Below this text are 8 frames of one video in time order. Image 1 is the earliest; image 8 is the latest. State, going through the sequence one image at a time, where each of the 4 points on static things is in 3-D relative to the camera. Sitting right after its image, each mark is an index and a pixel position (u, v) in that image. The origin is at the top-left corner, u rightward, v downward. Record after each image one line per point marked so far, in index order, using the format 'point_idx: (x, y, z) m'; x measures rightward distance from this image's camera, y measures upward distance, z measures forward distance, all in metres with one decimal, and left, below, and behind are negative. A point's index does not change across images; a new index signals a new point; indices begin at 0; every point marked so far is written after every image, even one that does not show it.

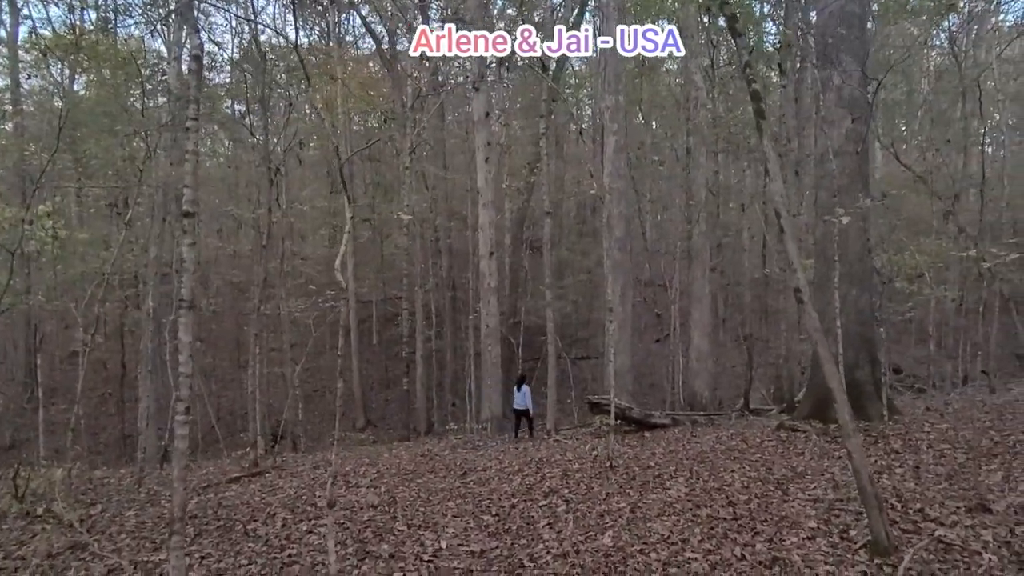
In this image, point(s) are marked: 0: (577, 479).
0: (+0.6, -1.8, +7.0) m
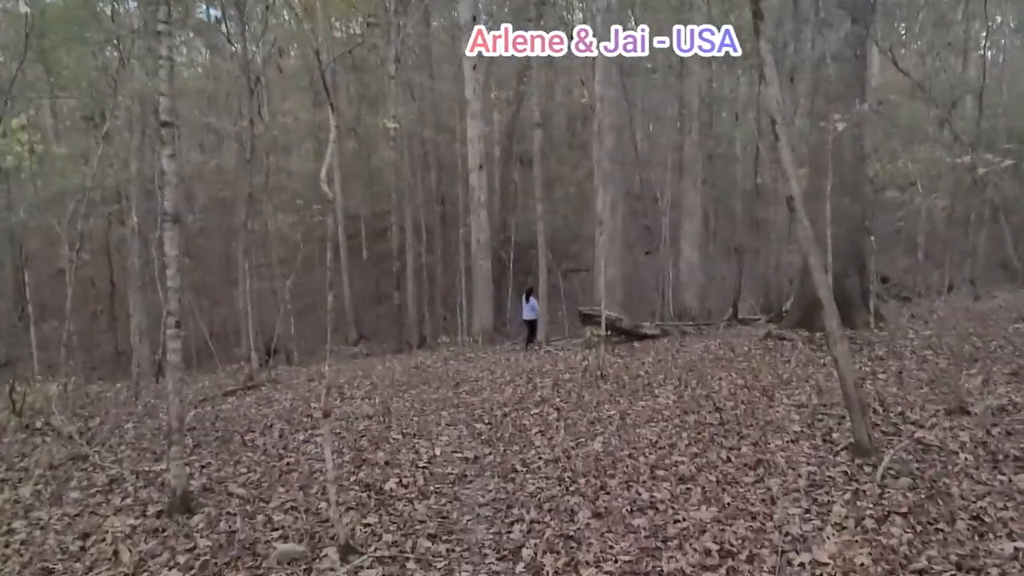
0: (+0.6, -1.0, +7.1) m
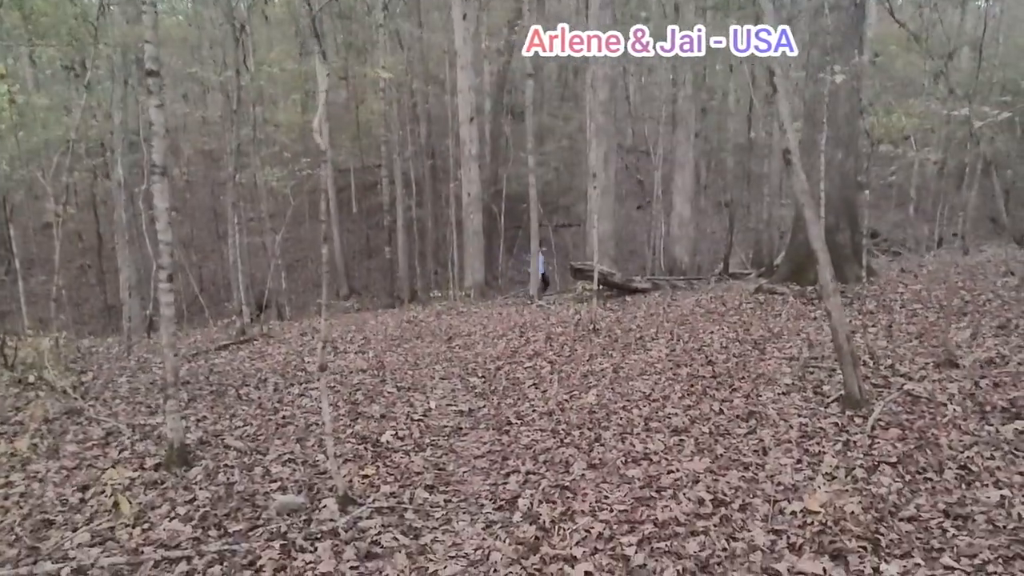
0: (+0.5, -0.5, +7.1) m
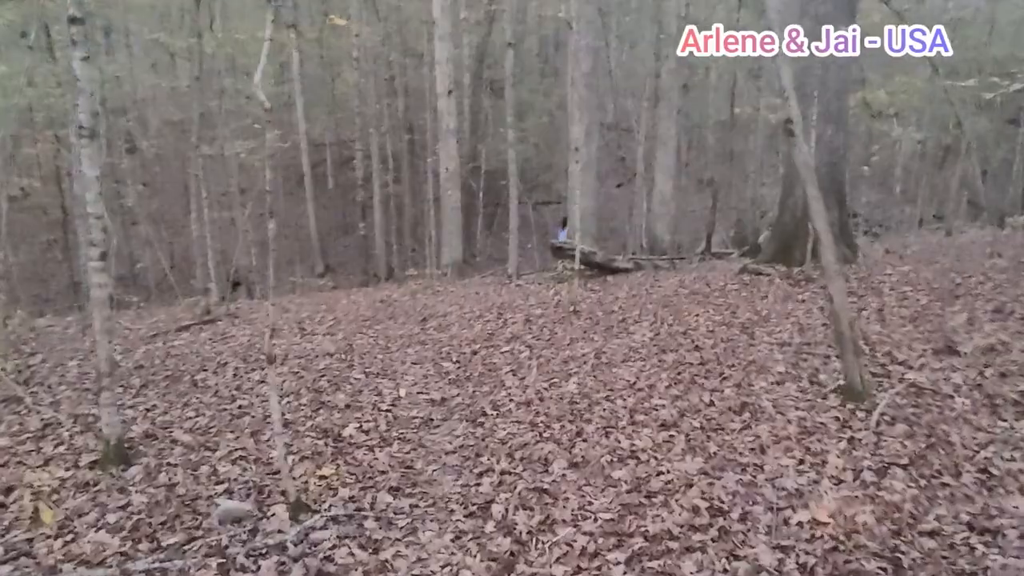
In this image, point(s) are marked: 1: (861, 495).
0: (+0.3, -0.3, +6.8) m
1: (+1.3, -0.8, +2.7) m
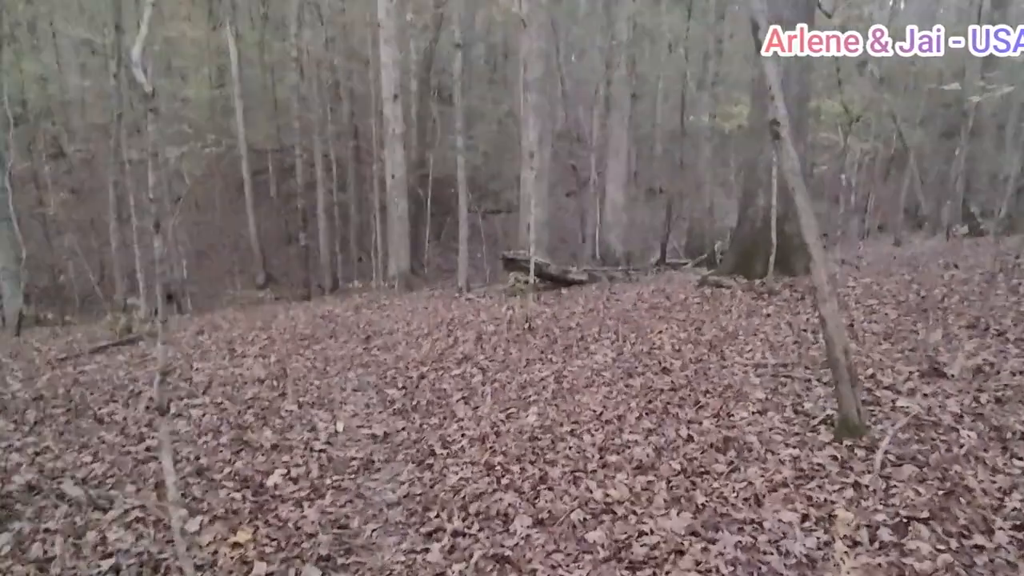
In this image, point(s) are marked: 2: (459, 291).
0: (-0.2, -0.5, +6.3) m
1: (+1.2, -0.9, +2.3) m
2: (-0.8, 0.0, +10.3) m
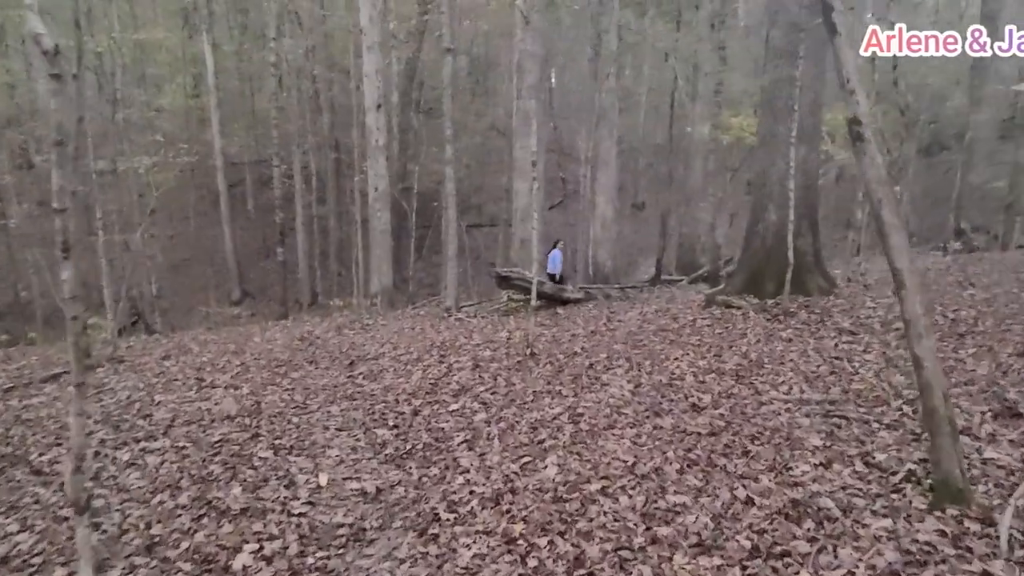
0: (-0.2, -0.7, +5.7) m
1: (+1.3, -1.0, +1.8) m
2: (-0.9, -0.3, +9.7) m
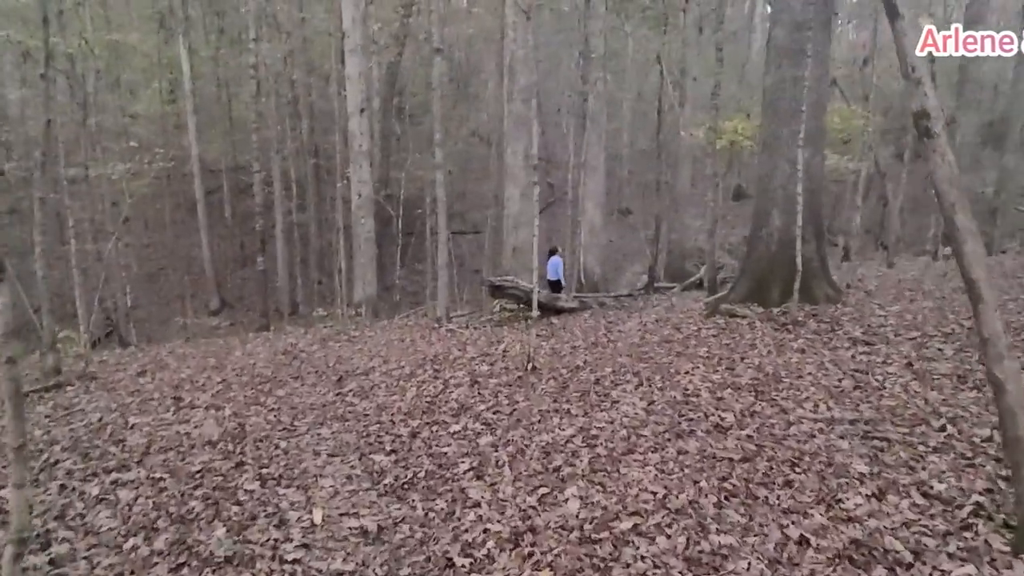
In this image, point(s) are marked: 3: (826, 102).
0: (-0.1, -0.7, +5.4) m
1: (+1.4, -1.0, +1.4) m
2: (-1.0, -0.4, +9.3) m
3: (+3.1, +1.9, +7.2) m
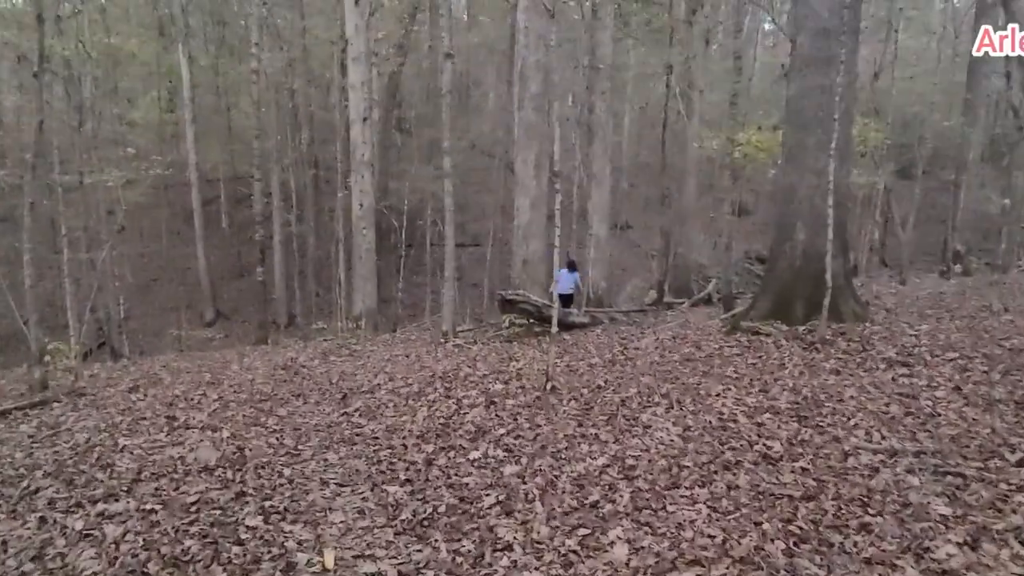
0: (0.0, -0.8, +5.0) m
1: (+1.6, -1.0, +1.1) m
2: (-0.9, -0.6, +9.0) m
3: (+3.3, +1.7, +7.0) m
